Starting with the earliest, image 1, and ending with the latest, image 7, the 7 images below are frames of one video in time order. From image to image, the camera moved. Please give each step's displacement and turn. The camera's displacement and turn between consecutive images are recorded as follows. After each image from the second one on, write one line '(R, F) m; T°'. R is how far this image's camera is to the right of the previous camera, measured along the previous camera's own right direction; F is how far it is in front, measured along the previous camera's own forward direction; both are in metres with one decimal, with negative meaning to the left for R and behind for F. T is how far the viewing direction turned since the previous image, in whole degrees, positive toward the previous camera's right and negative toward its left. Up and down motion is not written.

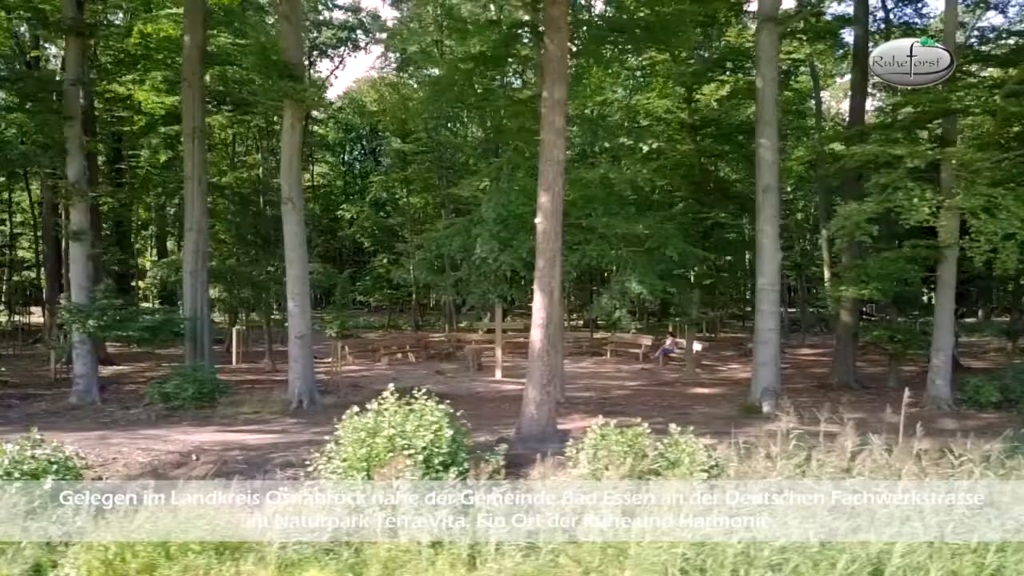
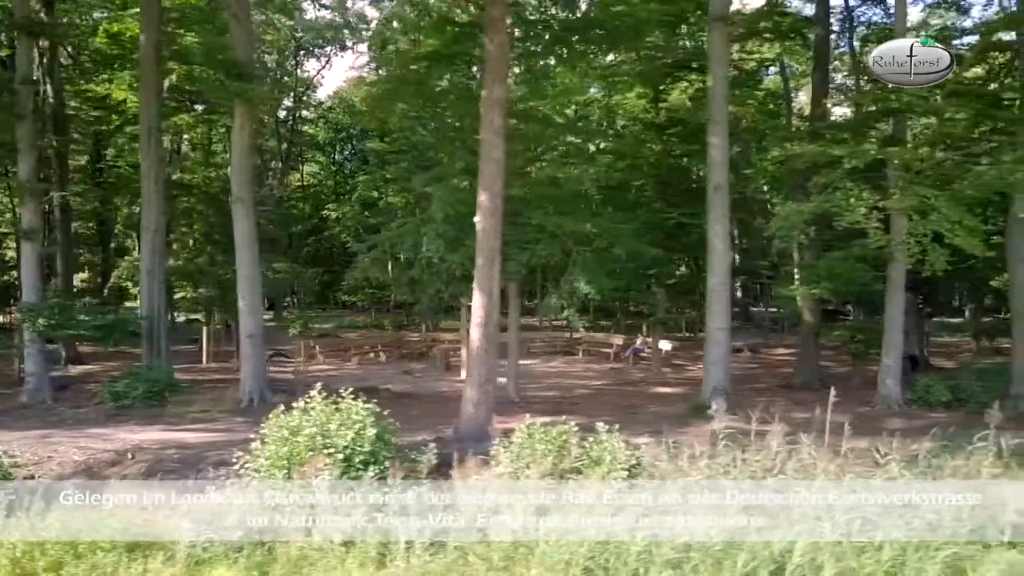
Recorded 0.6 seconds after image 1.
(+0.4, 0.0) m; 0°
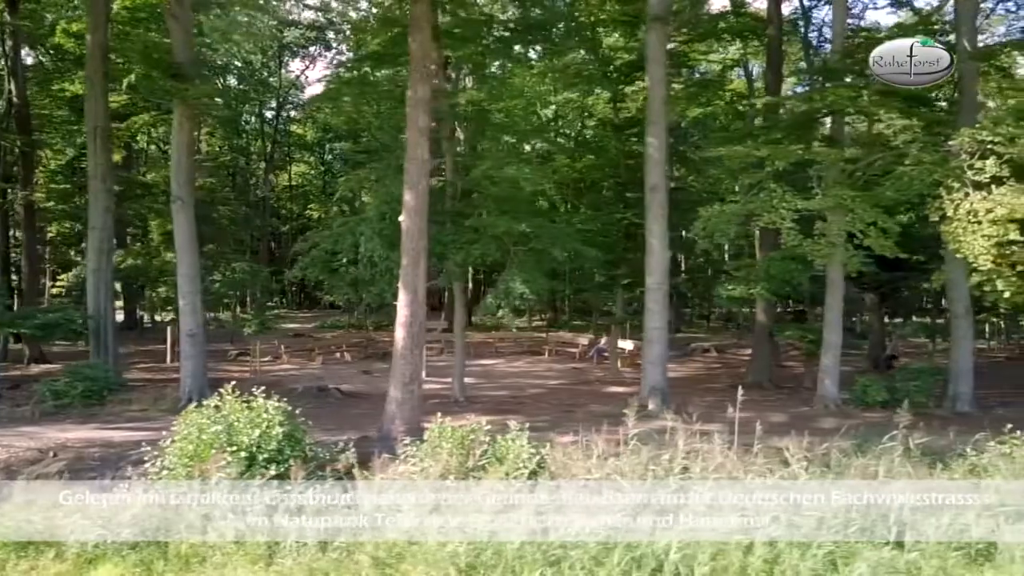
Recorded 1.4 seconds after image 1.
(+0.5, 0.0) m; 0°
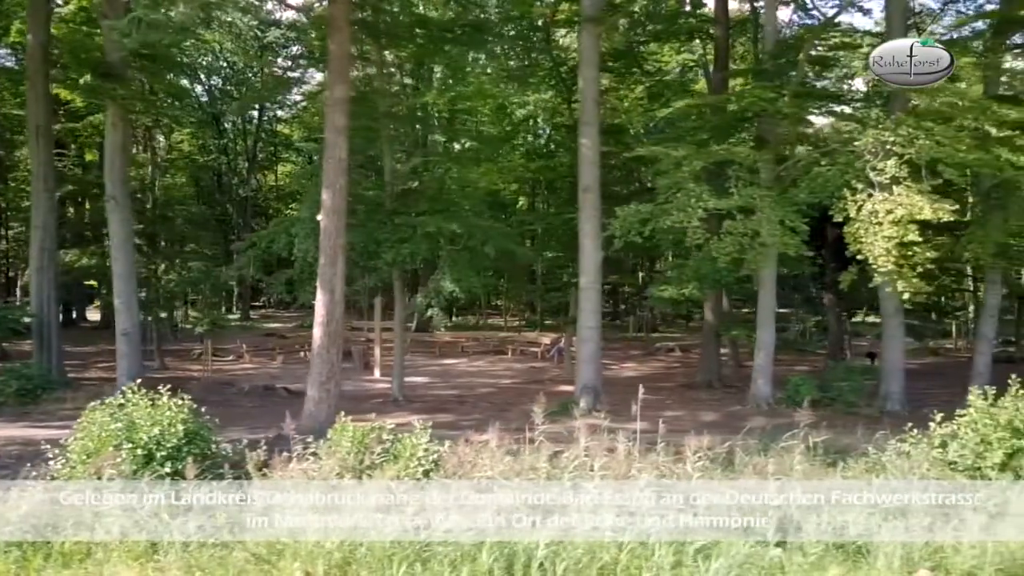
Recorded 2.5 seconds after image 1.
(+0.6, 0.0) m; 0°
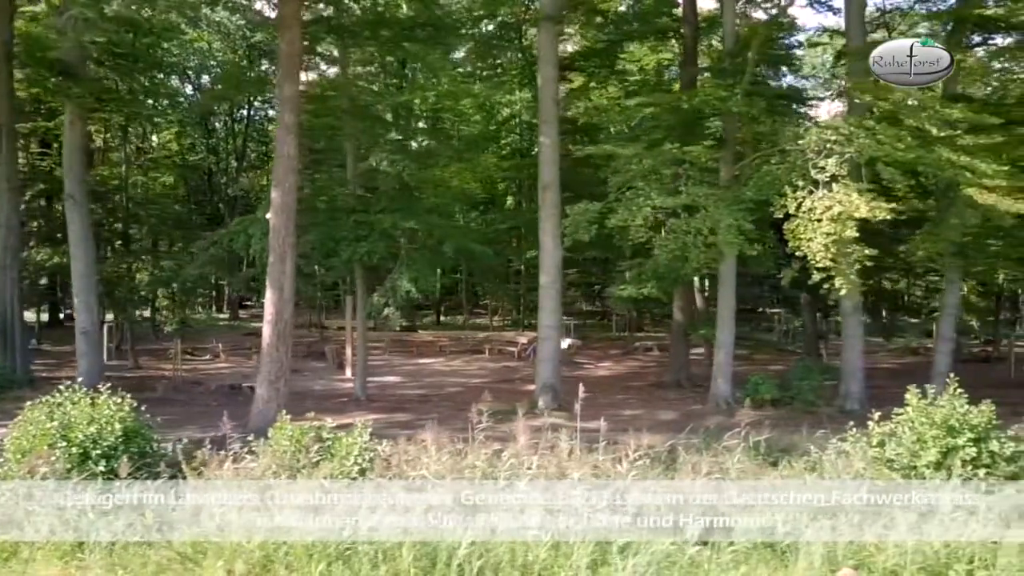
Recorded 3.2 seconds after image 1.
(+0.4, 0.0) m; 0°
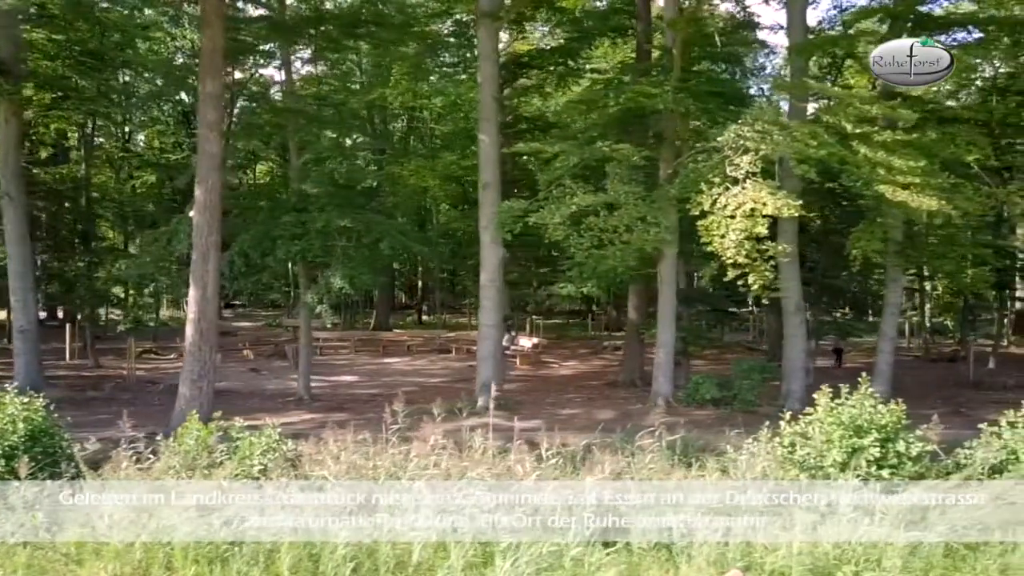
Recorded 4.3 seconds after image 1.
(+0.5, +0.1) m; 0°
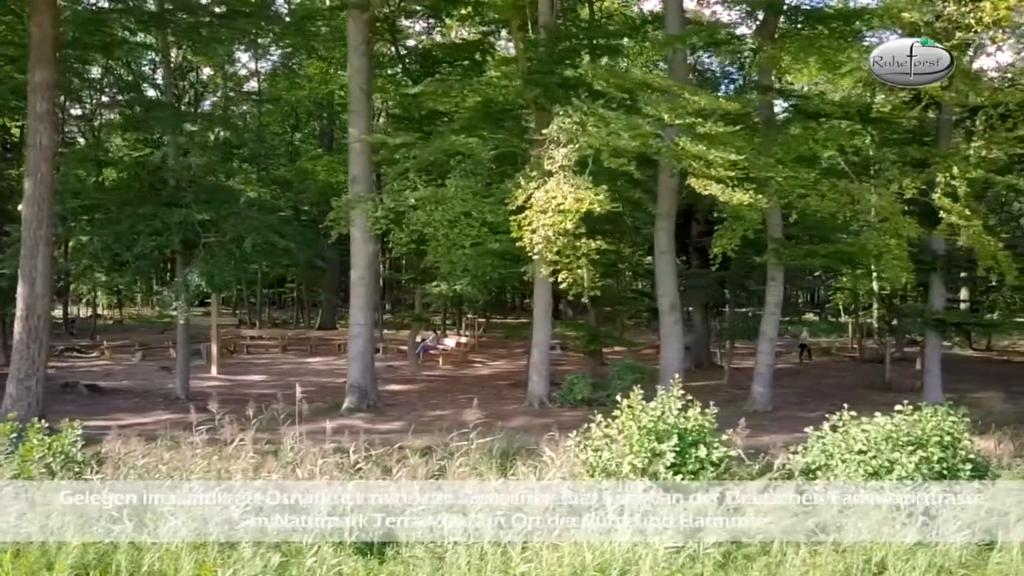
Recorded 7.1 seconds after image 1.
(+1.1, +0.3) m; 0°
